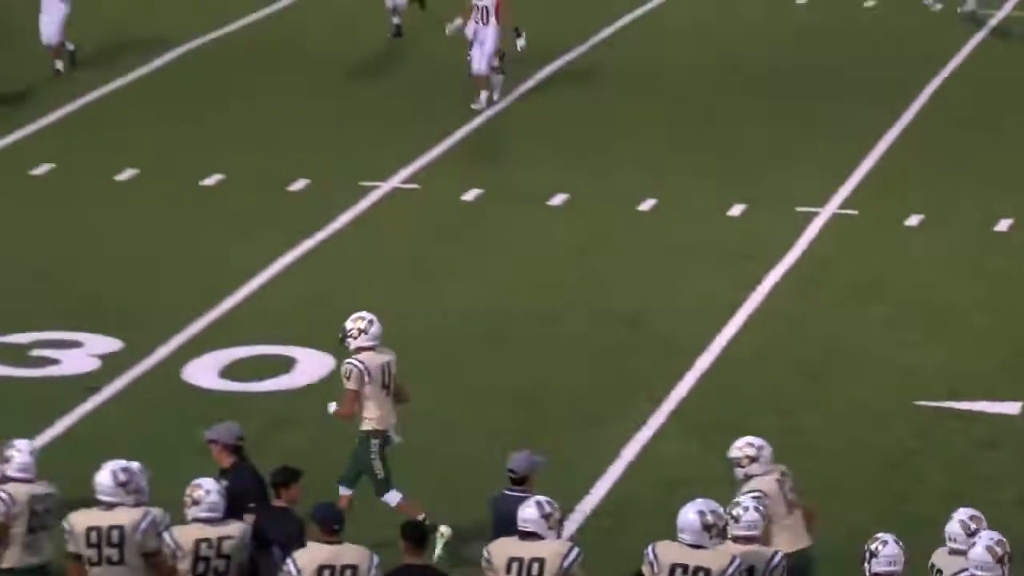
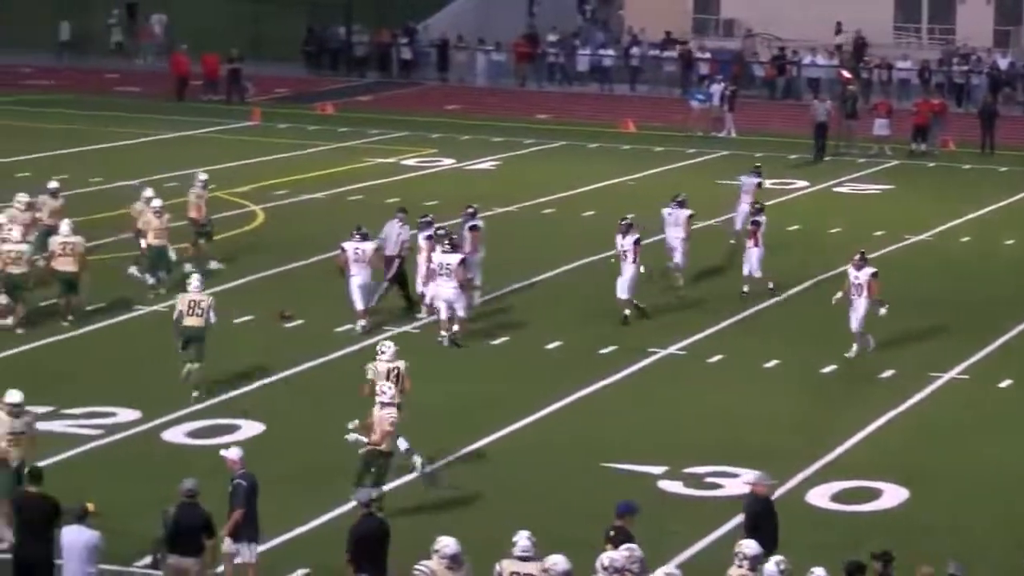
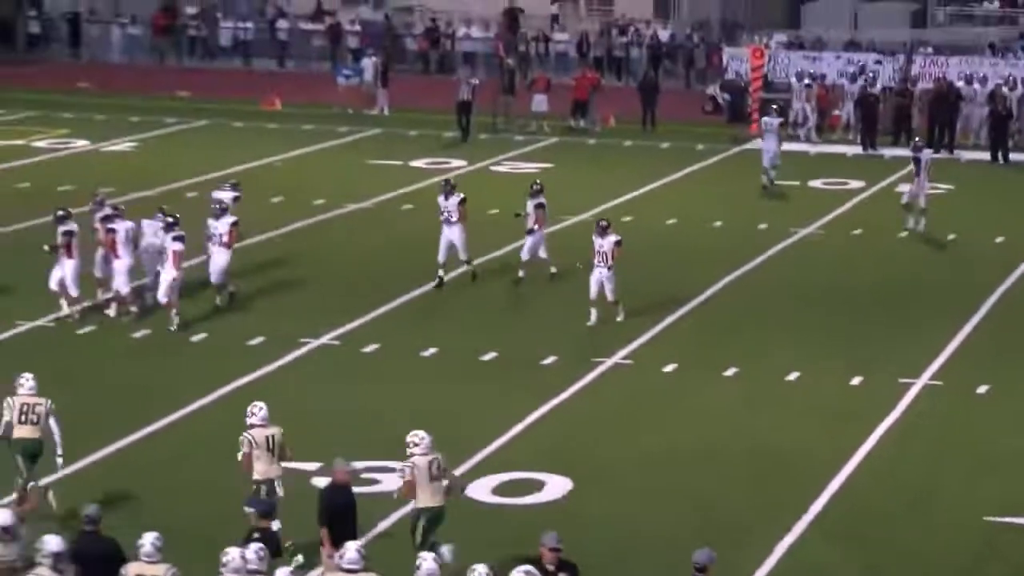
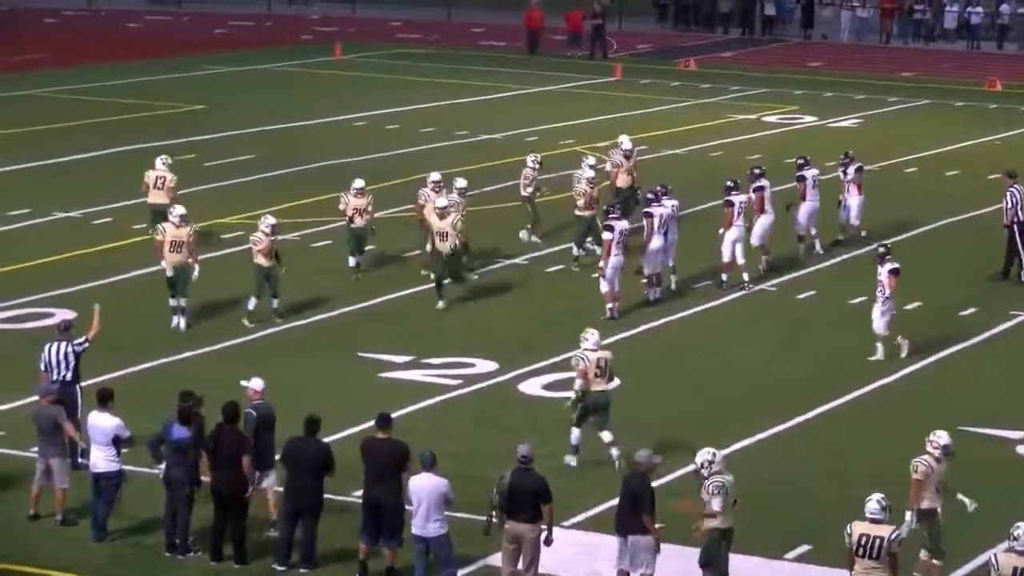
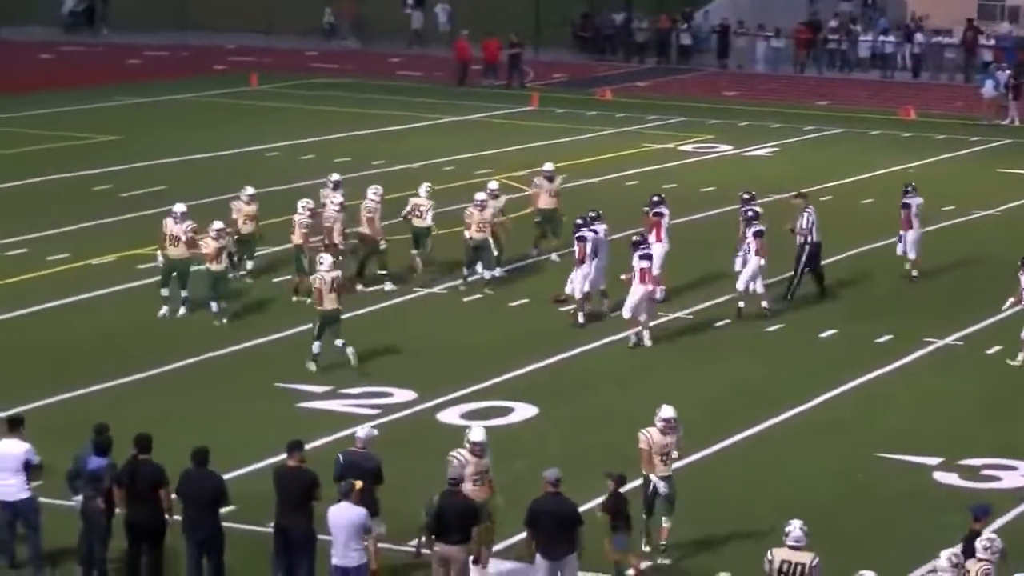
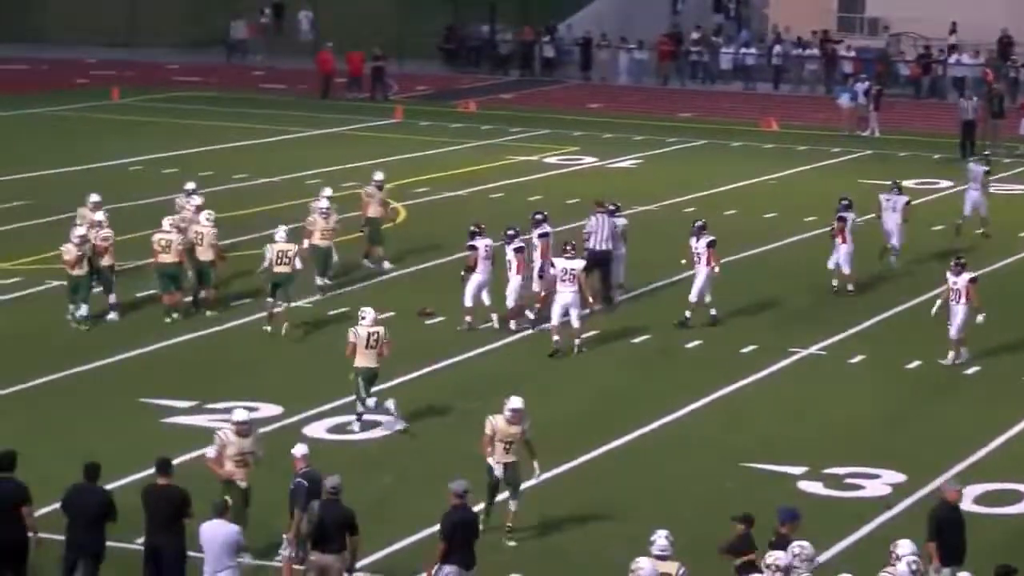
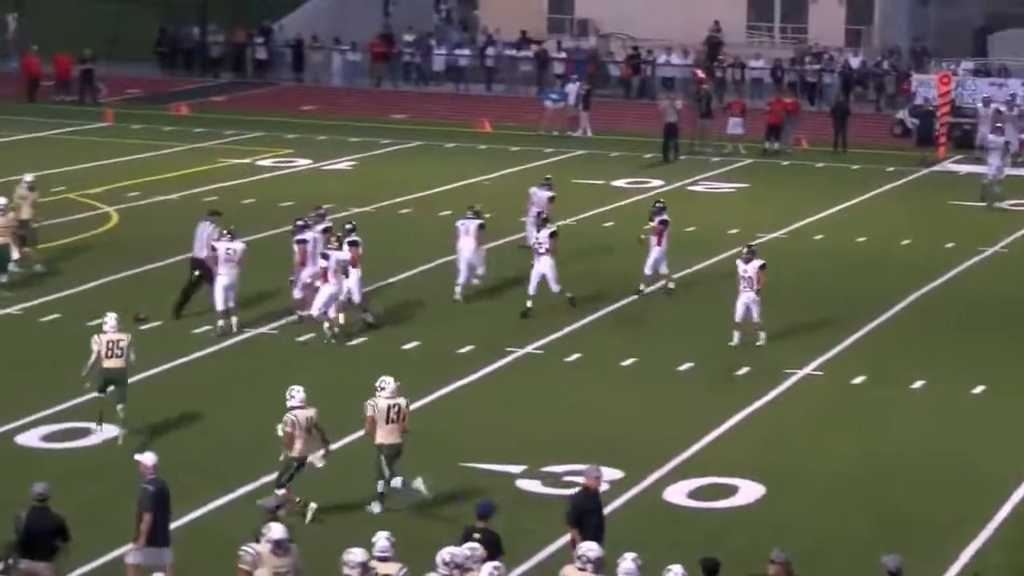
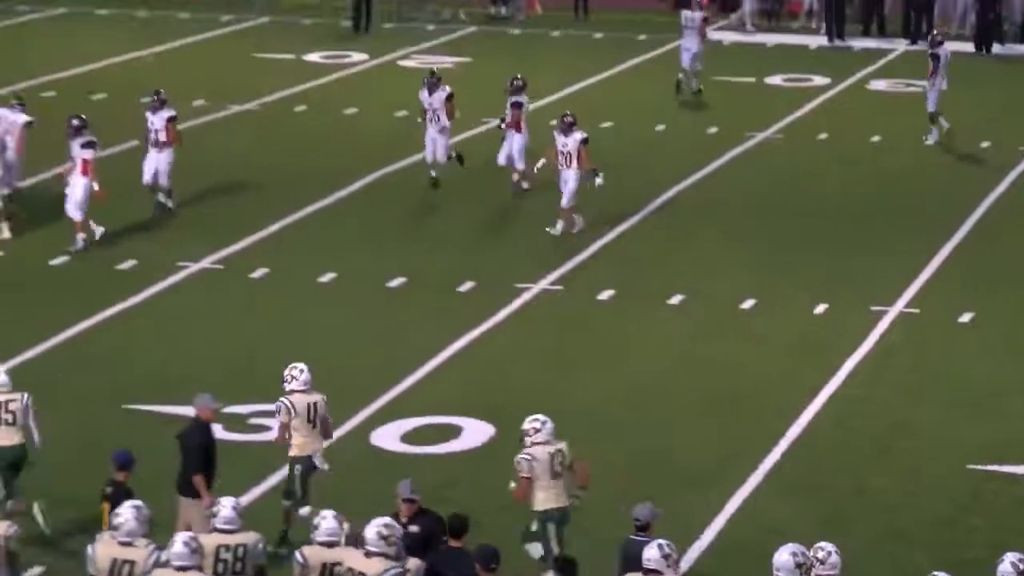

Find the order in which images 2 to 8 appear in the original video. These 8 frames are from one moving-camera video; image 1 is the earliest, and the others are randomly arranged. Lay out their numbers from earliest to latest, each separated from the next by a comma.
8, 3, 7, 2, 6, 5, 4
